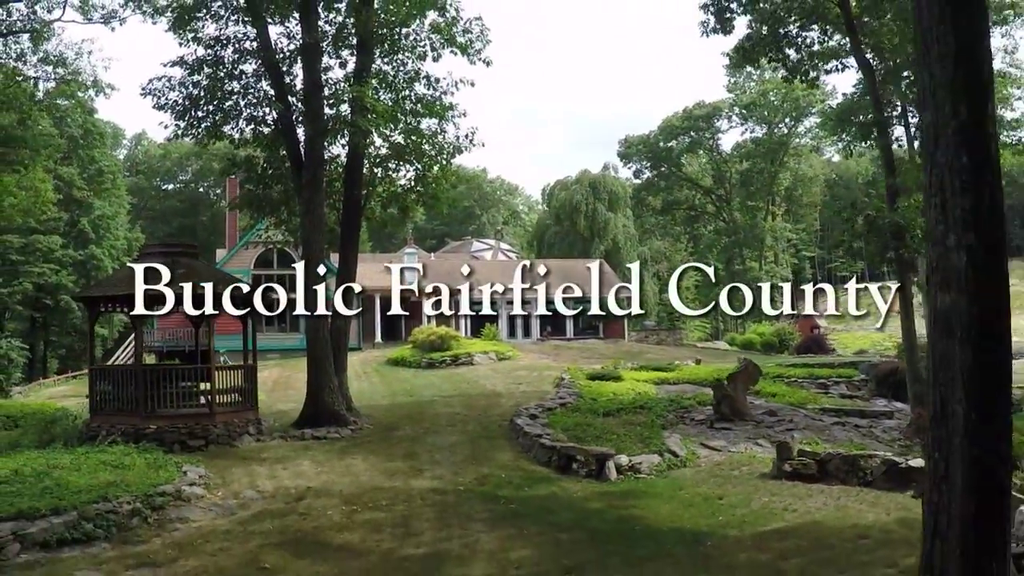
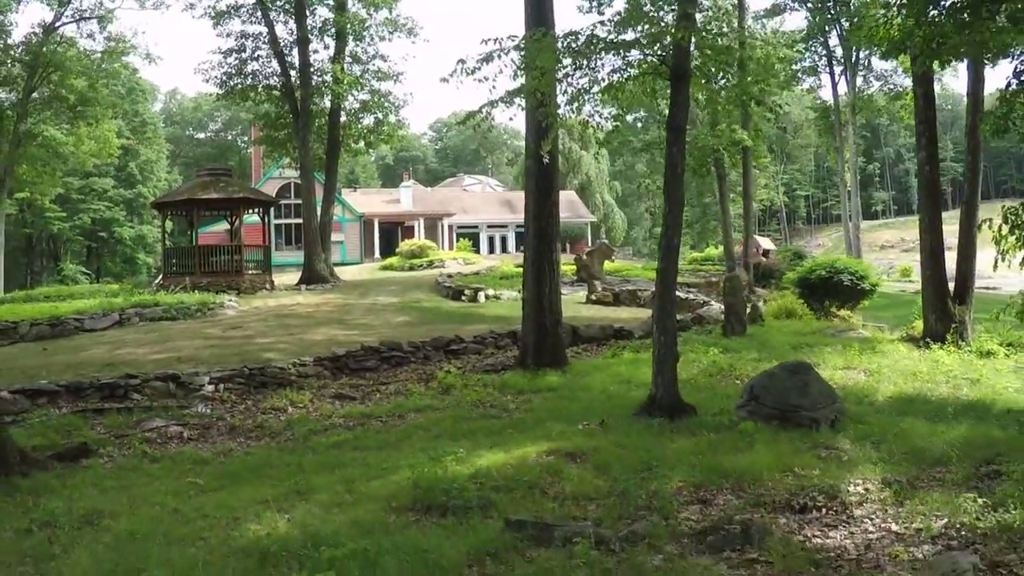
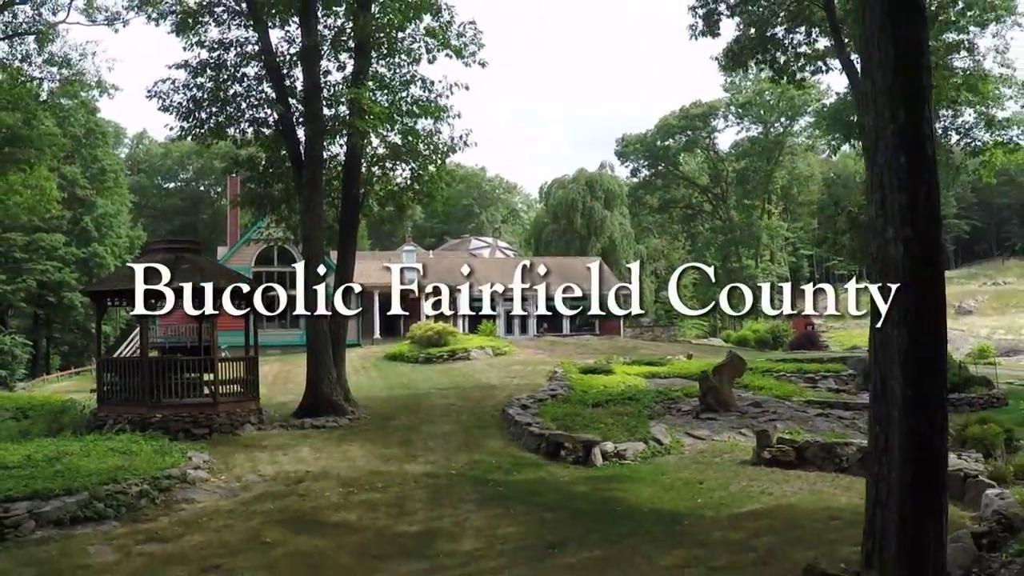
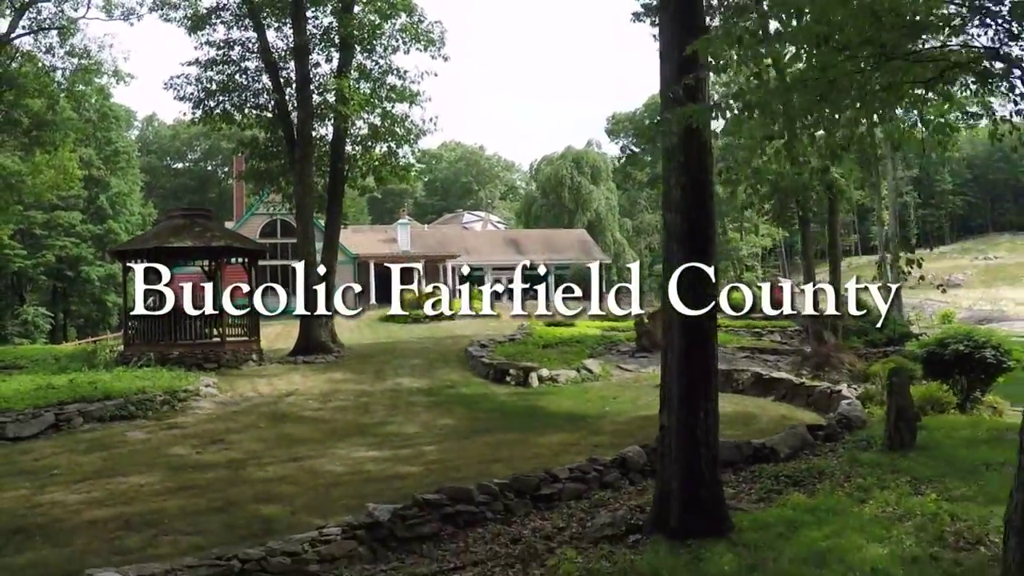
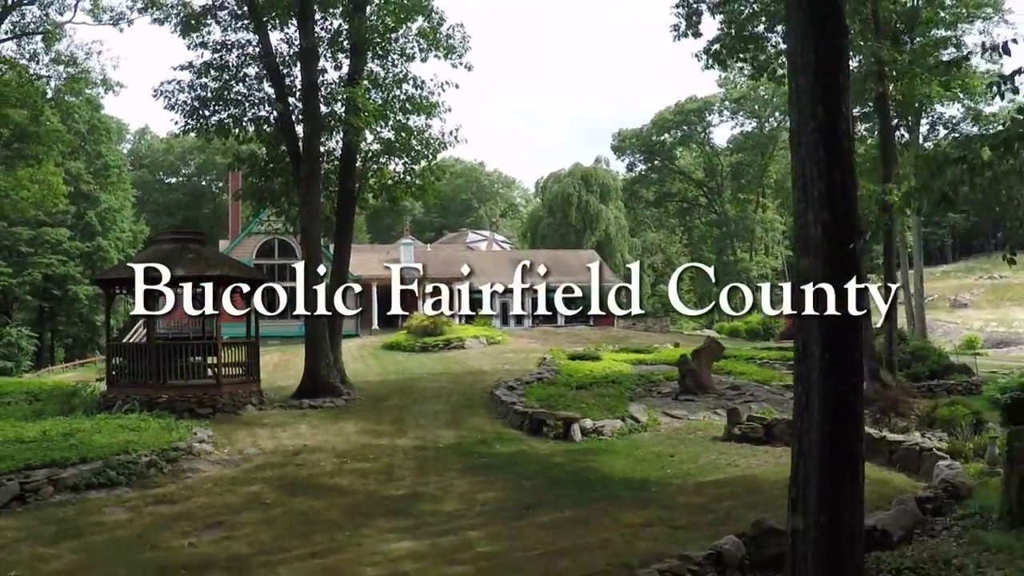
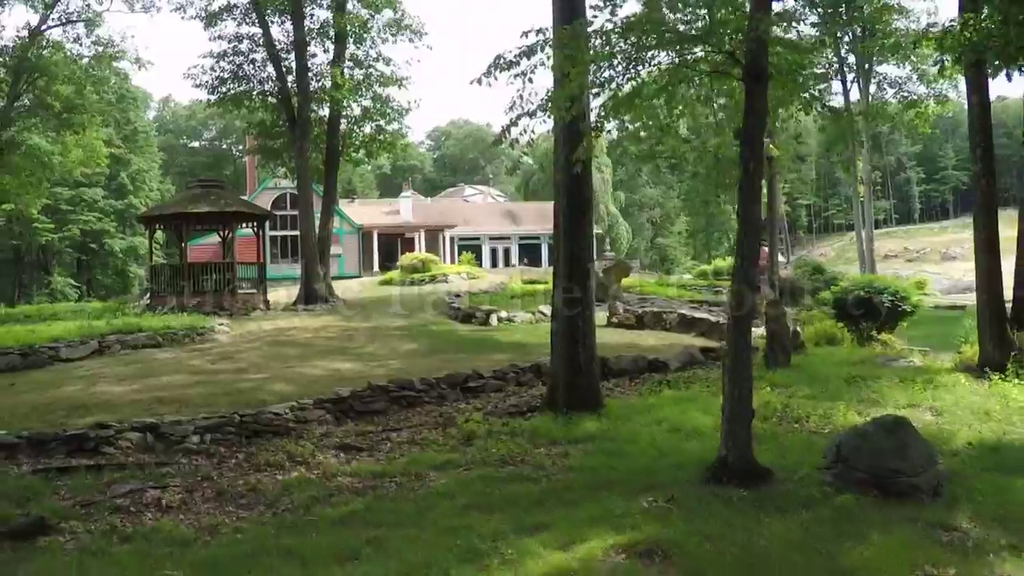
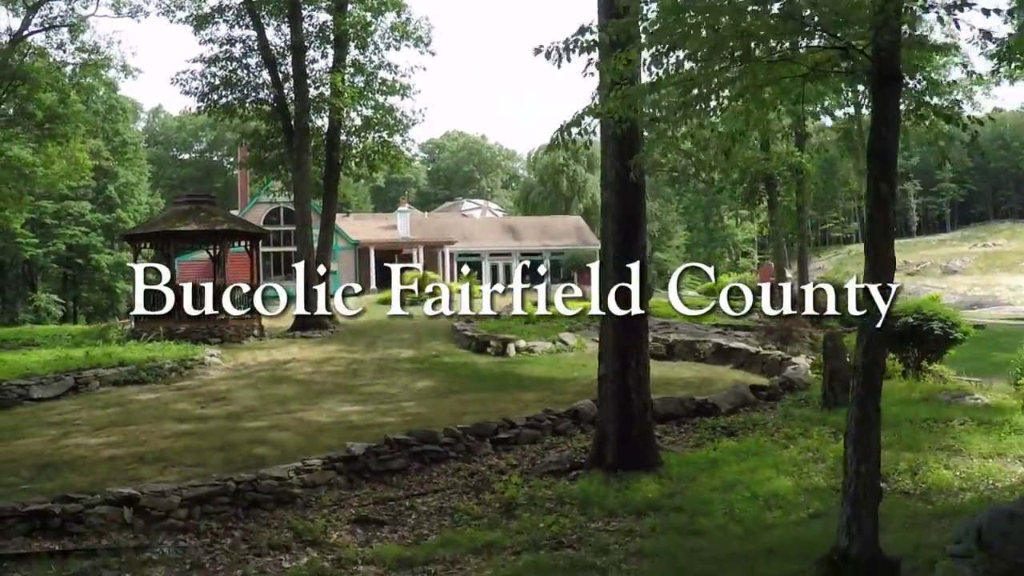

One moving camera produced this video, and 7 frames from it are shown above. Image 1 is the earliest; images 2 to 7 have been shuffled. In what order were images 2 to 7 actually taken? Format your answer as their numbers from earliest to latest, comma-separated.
3, 5, 4, 7, 6, 2
